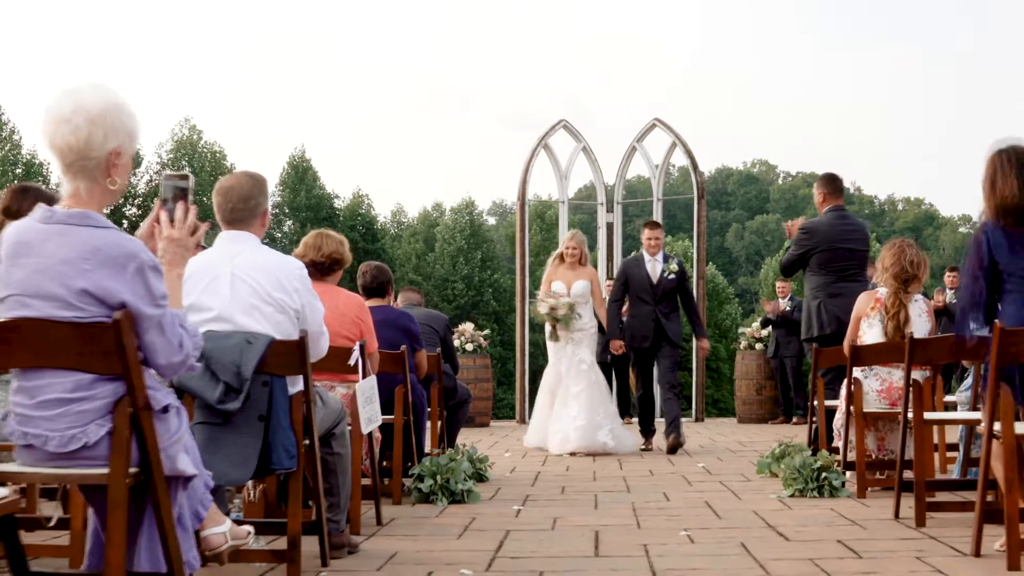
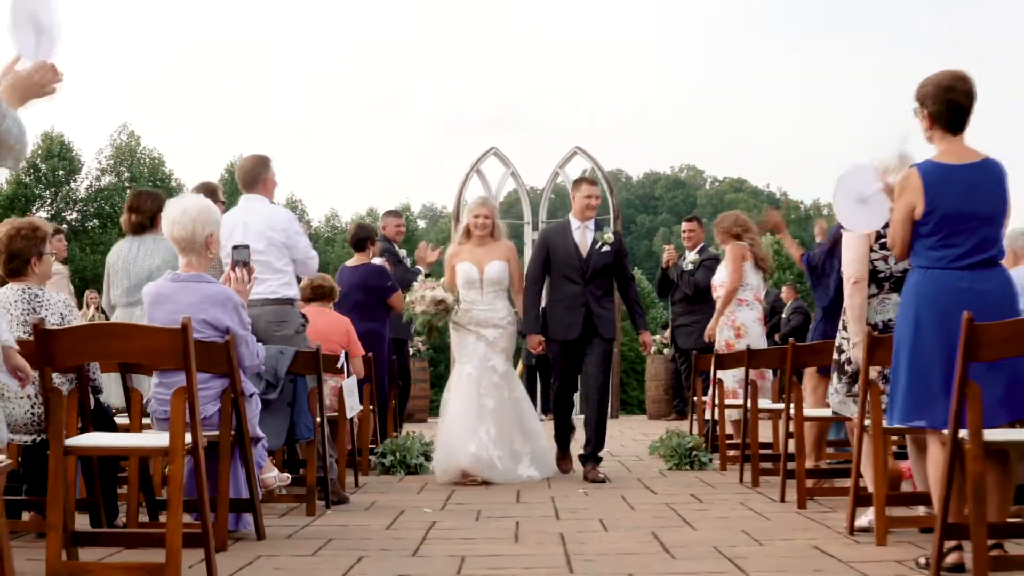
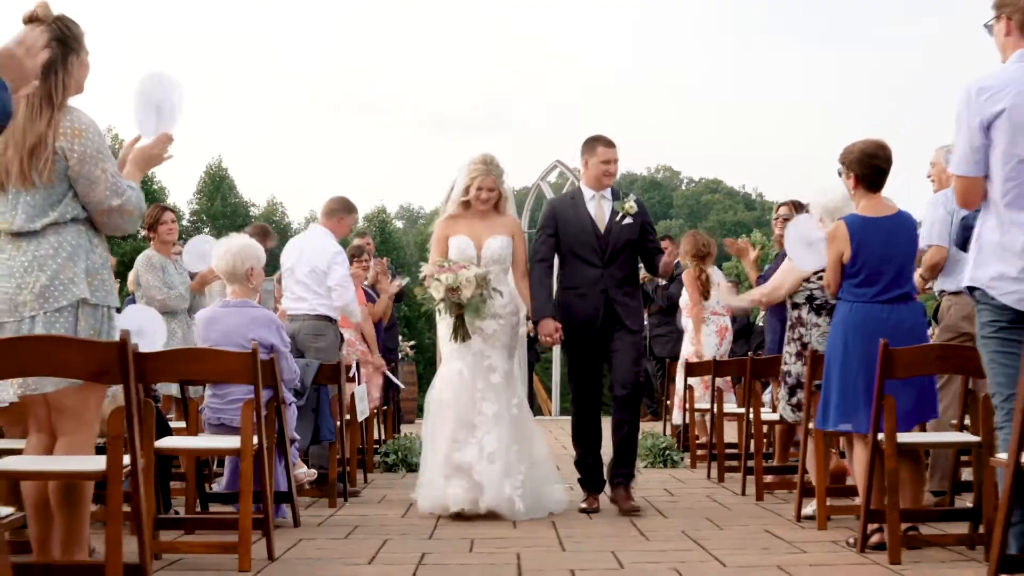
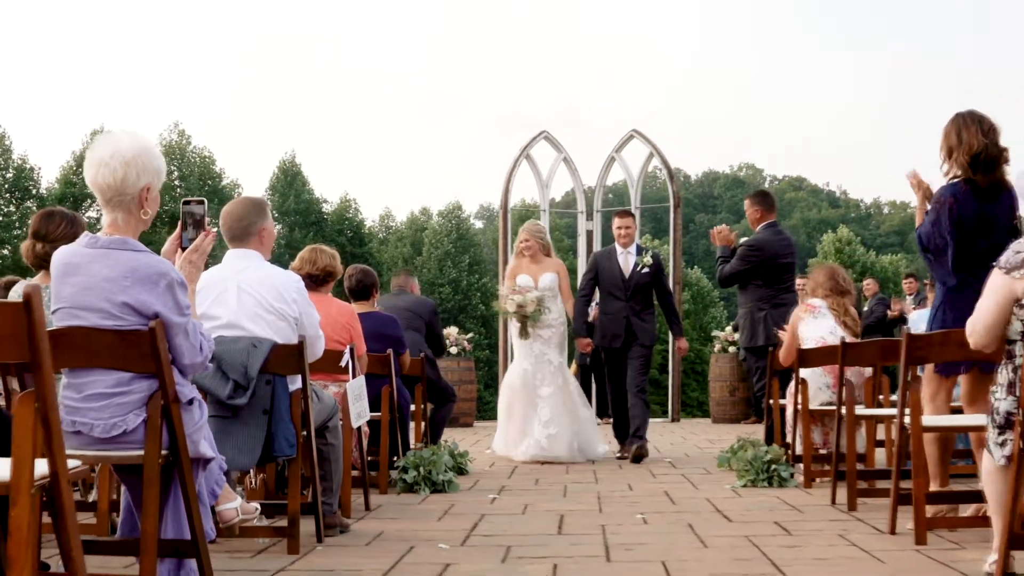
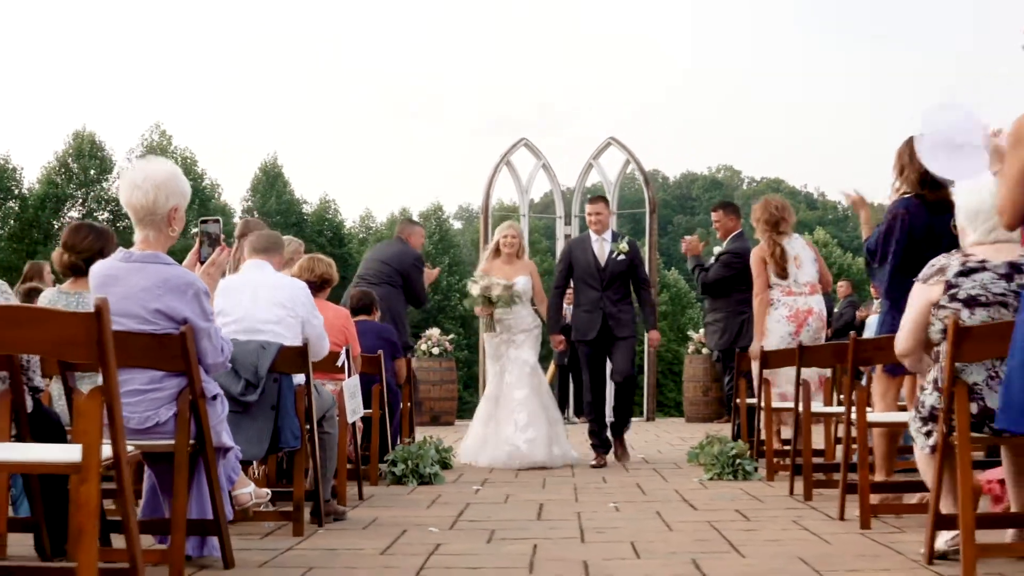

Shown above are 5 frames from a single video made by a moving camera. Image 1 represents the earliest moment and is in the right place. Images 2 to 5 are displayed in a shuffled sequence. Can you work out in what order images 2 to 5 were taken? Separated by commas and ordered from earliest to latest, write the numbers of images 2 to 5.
4, 5, 2, 3
